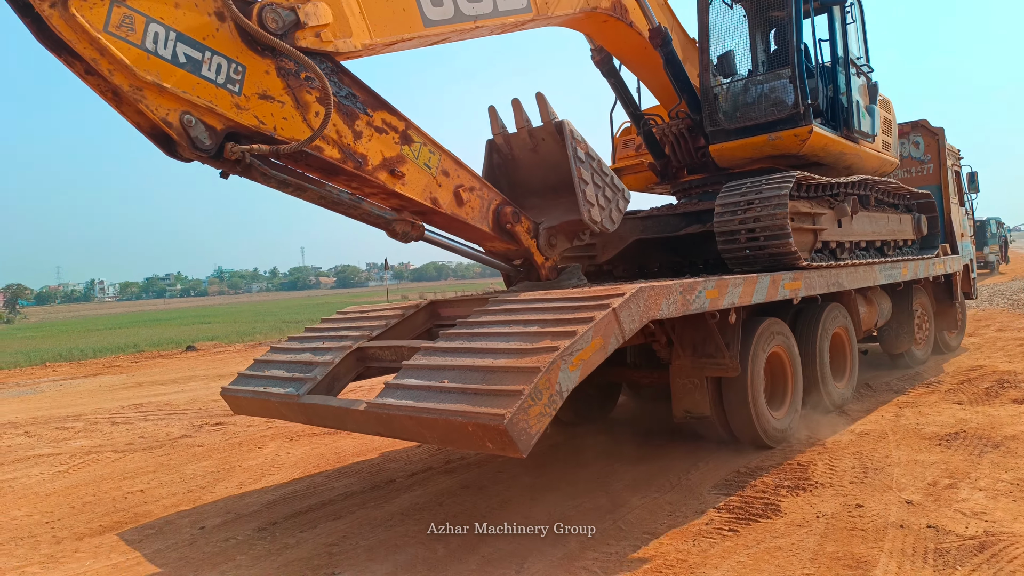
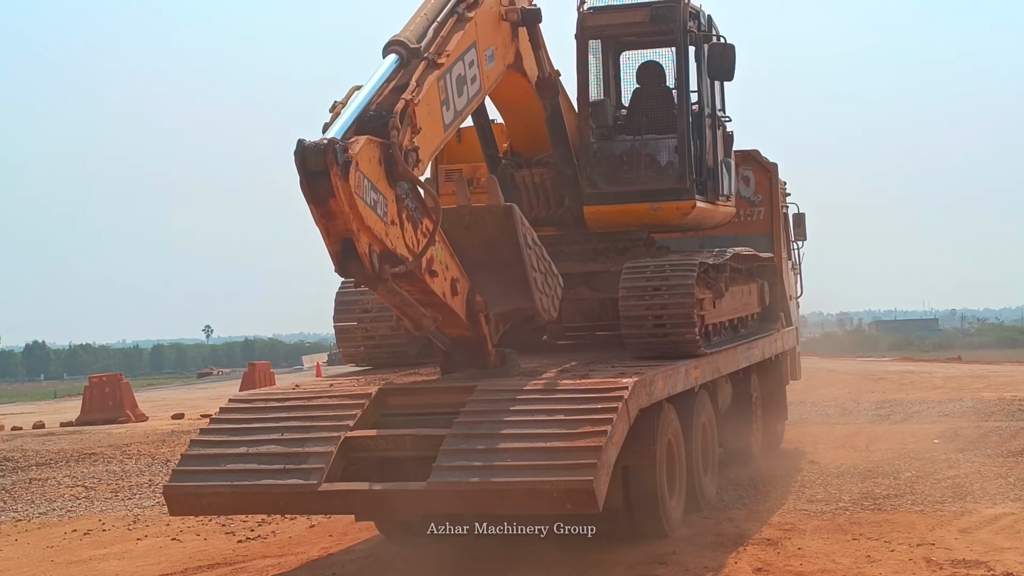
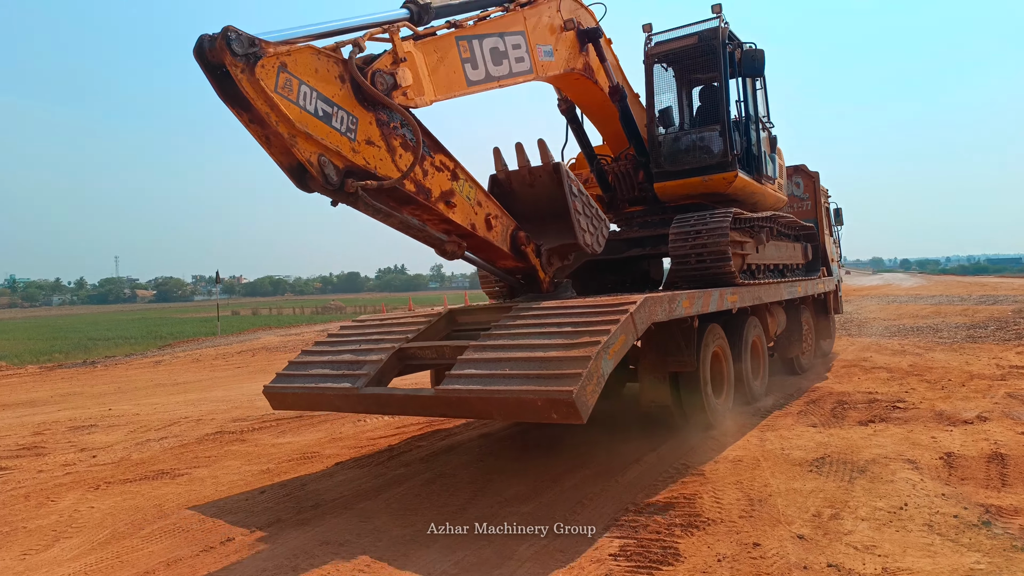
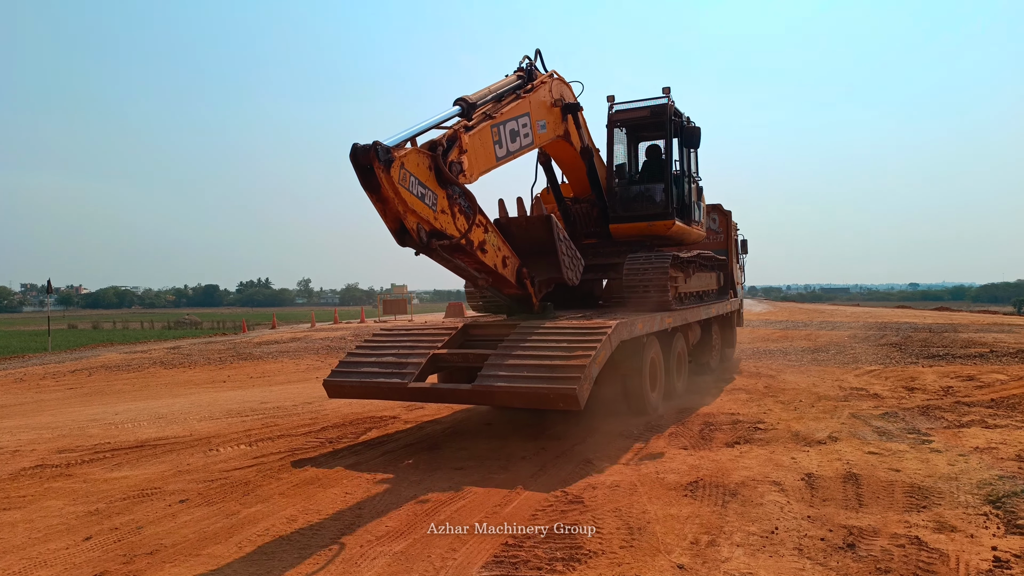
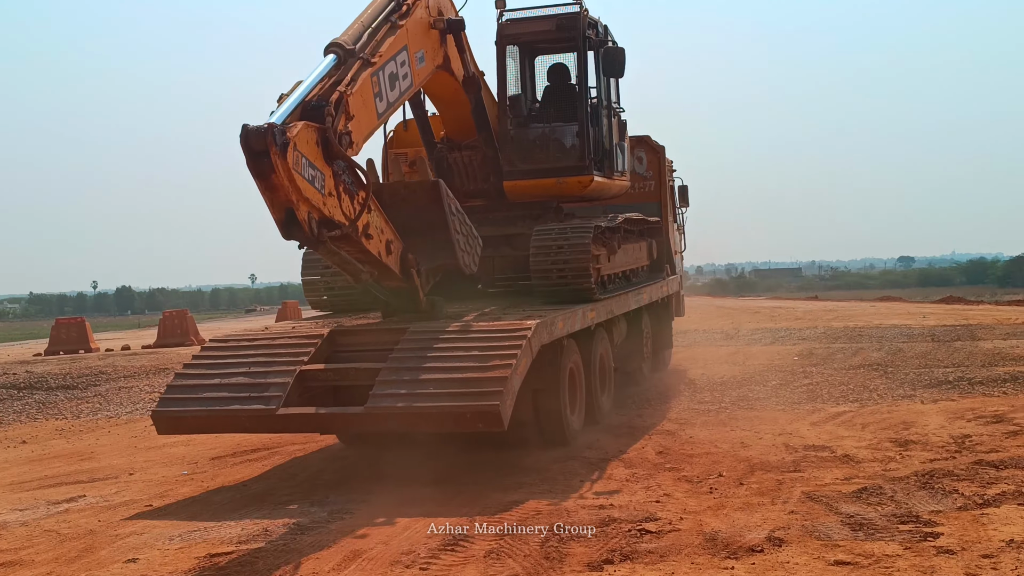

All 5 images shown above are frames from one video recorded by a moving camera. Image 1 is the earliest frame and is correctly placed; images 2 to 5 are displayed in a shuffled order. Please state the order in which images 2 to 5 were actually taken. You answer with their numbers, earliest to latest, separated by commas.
3, 4, 5, 2
